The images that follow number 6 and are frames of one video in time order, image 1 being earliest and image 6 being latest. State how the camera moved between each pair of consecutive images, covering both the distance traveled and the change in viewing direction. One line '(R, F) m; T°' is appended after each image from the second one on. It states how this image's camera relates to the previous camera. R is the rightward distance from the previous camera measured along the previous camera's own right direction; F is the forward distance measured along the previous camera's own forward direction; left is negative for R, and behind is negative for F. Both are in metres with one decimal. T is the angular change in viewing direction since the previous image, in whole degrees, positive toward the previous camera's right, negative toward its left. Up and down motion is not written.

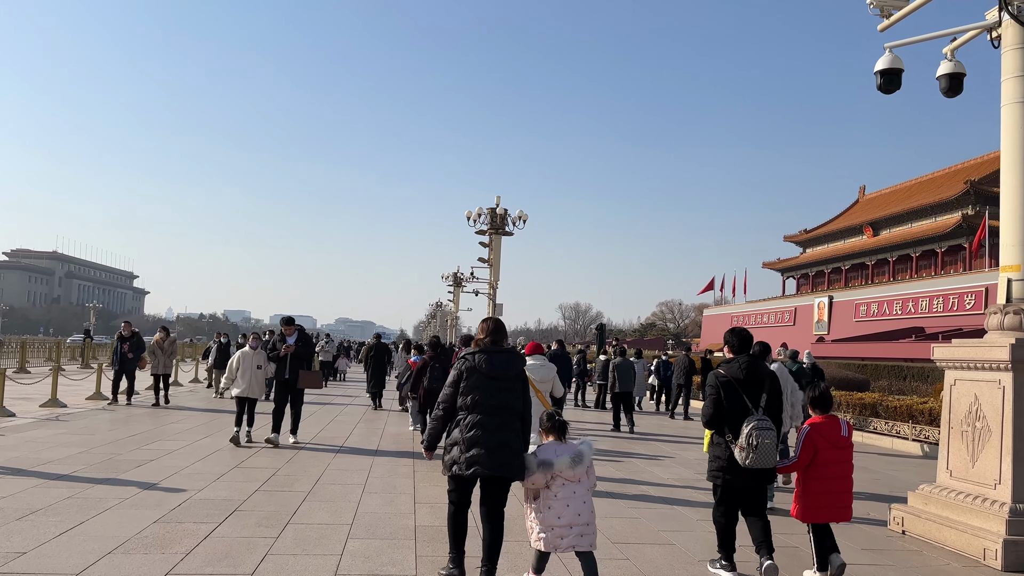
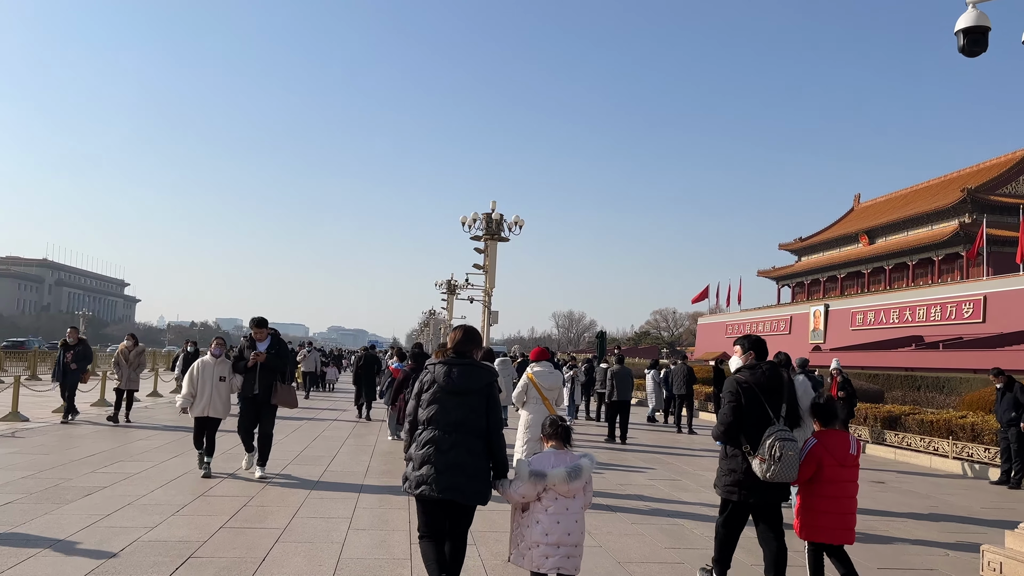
(-0.1, +0.5) m; +1°
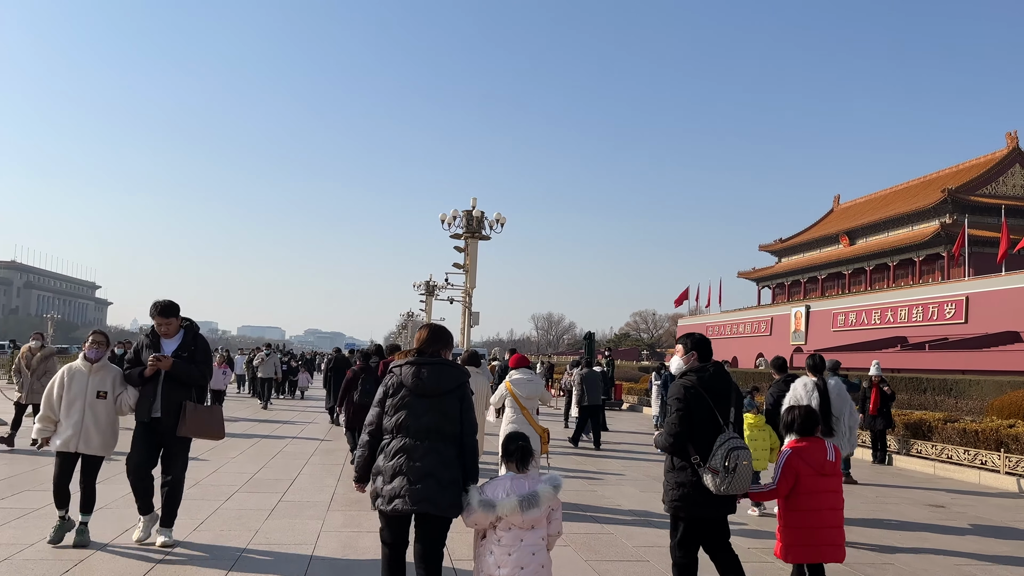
(-0.1, +0.8) m; +2°
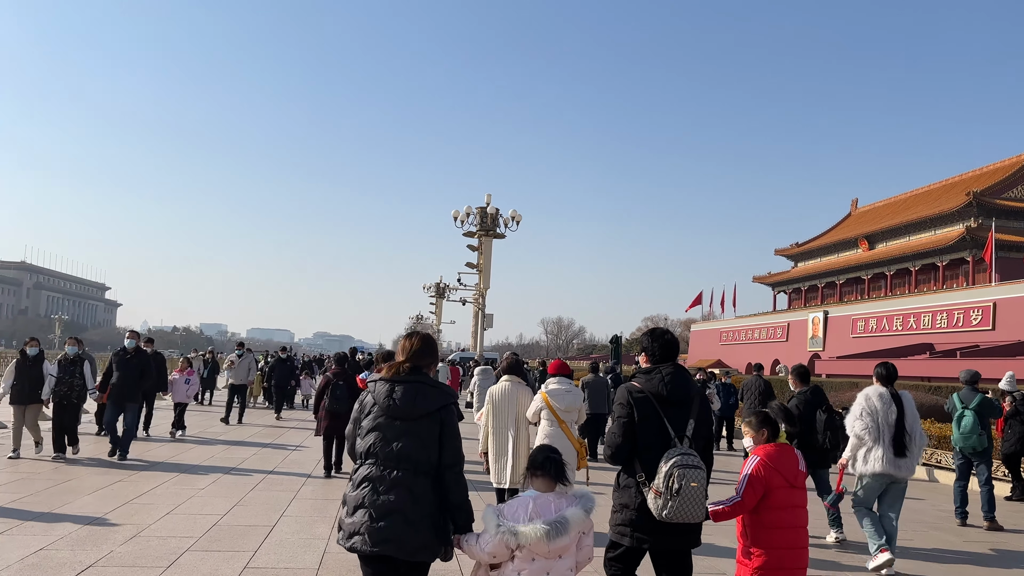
(-0.2, +1.1) m; -1°
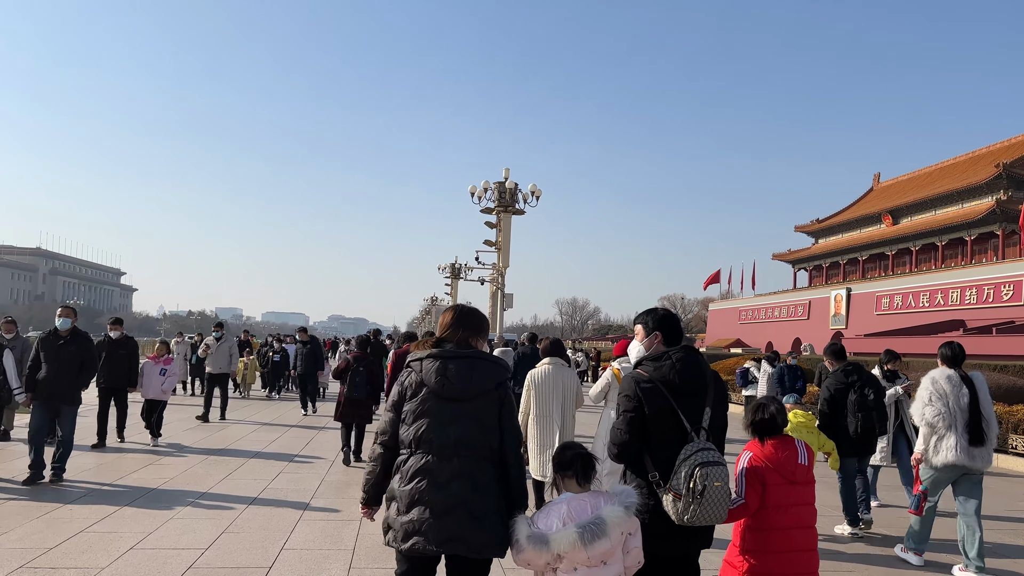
(-0.2, +0.8) m; -1°
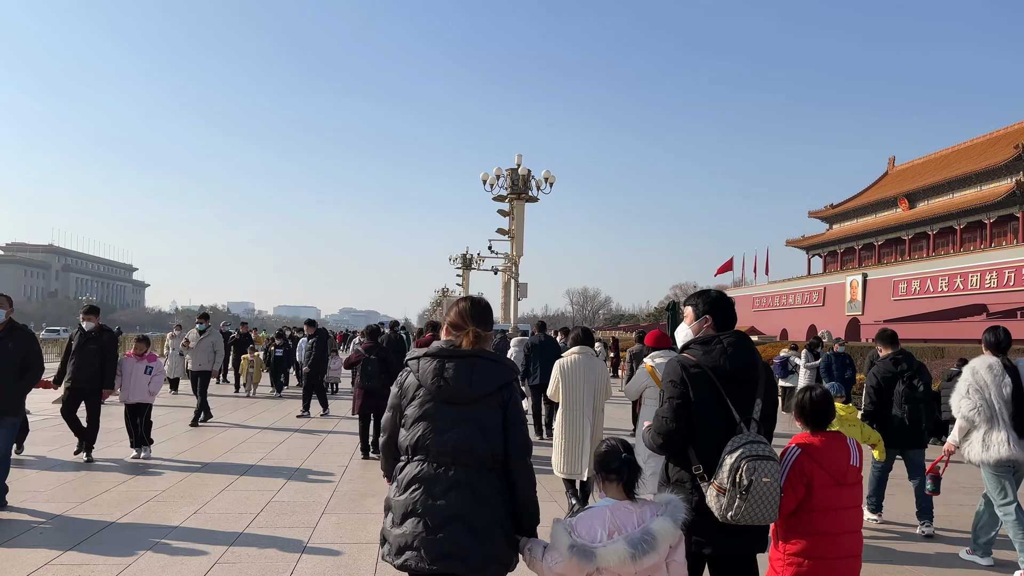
(-0.1, +0.4) m; -1°
